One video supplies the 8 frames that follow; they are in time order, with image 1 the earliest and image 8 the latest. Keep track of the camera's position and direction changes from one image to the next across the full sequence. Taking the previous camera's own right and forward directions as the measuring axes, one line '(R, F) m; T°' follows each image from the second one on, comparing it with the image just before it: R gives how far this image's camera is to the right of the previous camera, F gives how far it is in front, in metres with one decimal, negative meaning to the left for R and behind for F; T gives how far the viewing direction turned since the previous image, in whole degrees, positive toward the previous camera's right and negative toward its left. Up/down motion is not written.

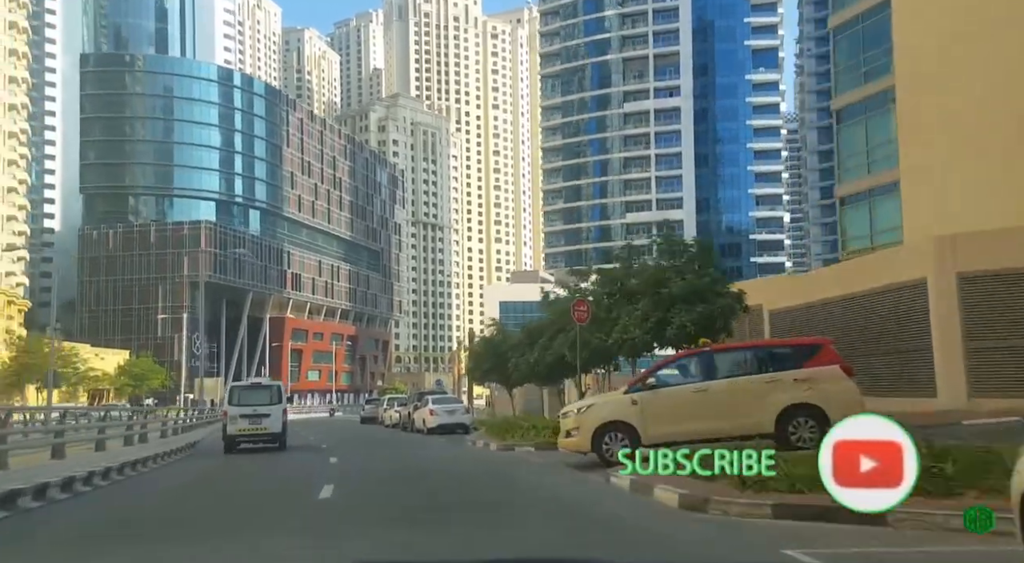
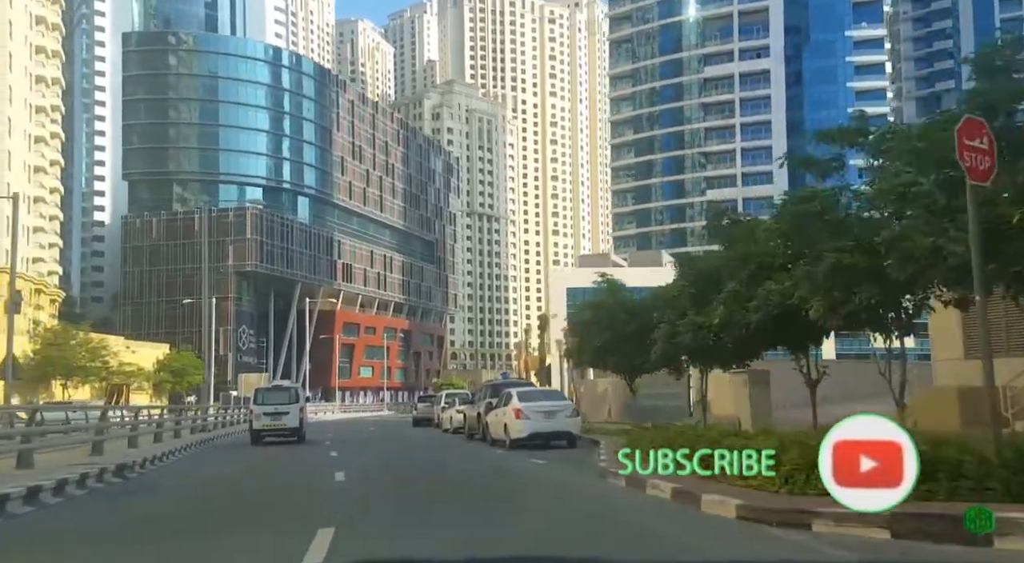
(-1.2, +8.0) m; -3°
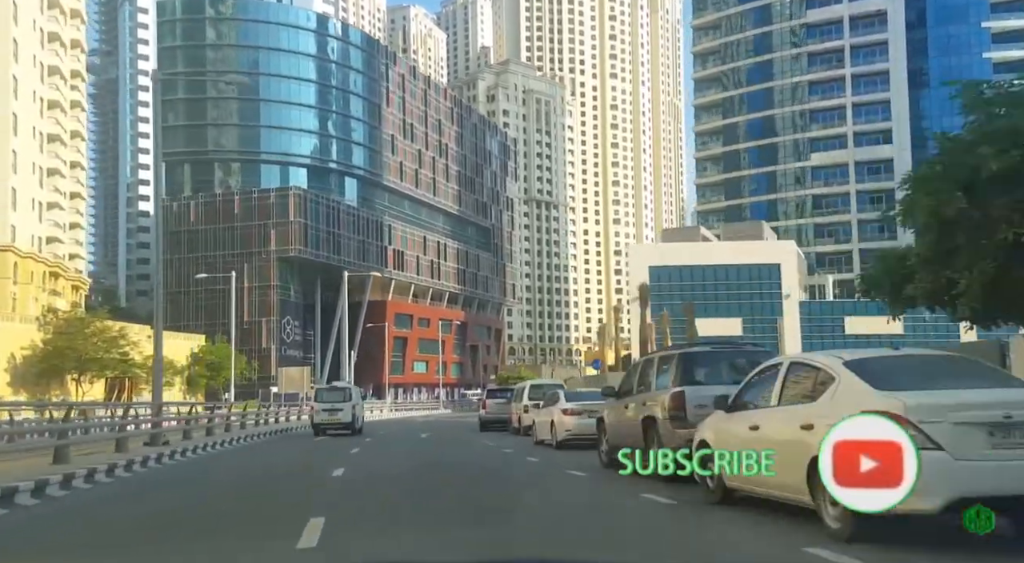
(-1.4, +9.6) m; -3°
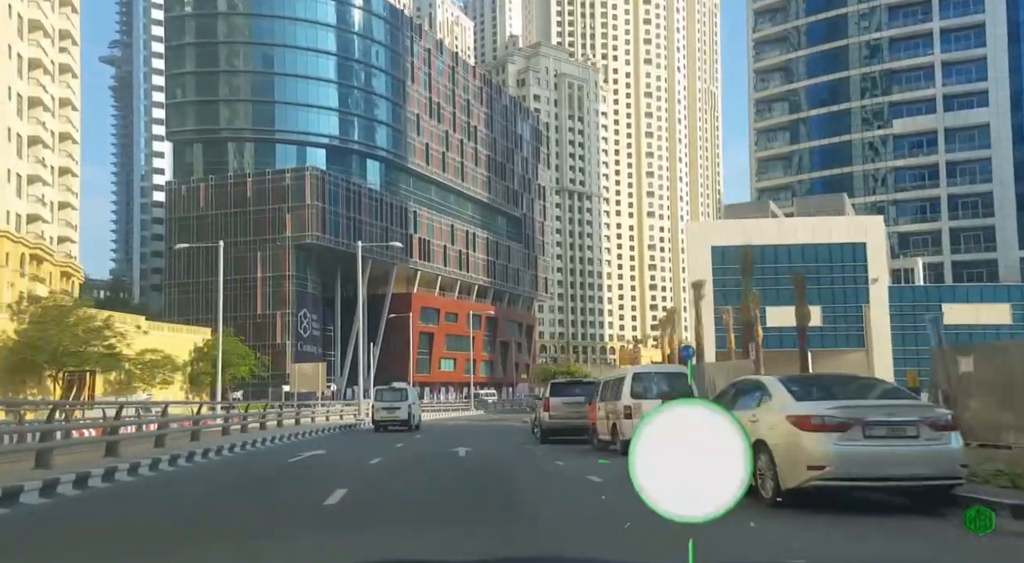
(-1.0, +8.2) m; -2°
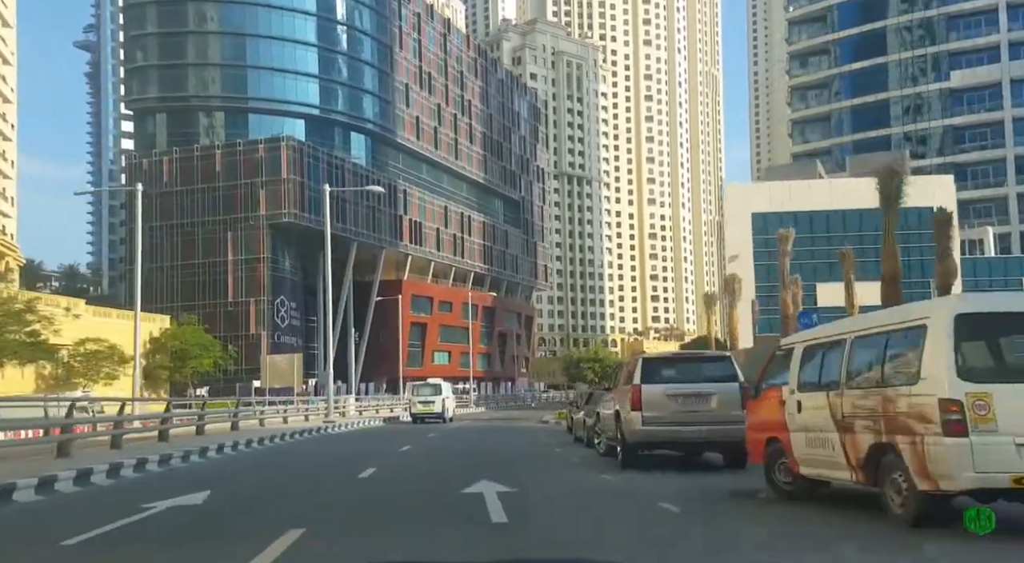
(-0.7, +8.5) m; 0°
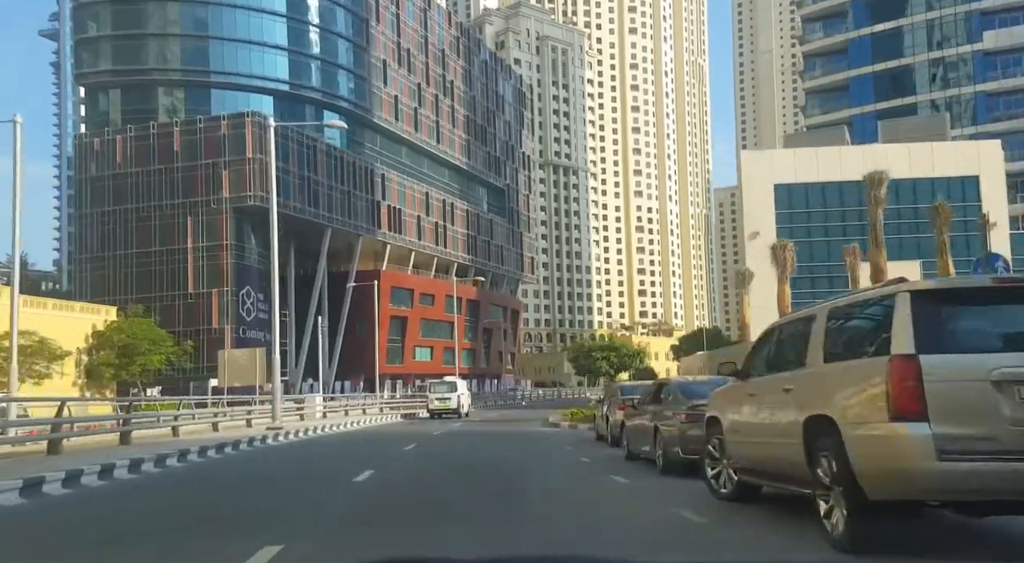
(-0.4, +6.1) m; +1°
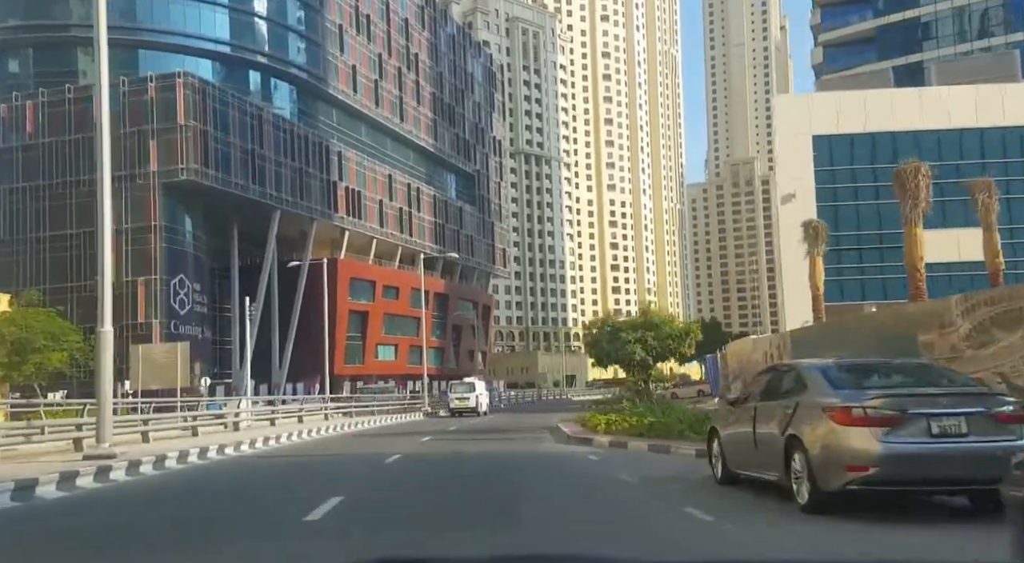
(-0.5, +8.4) m; +2°
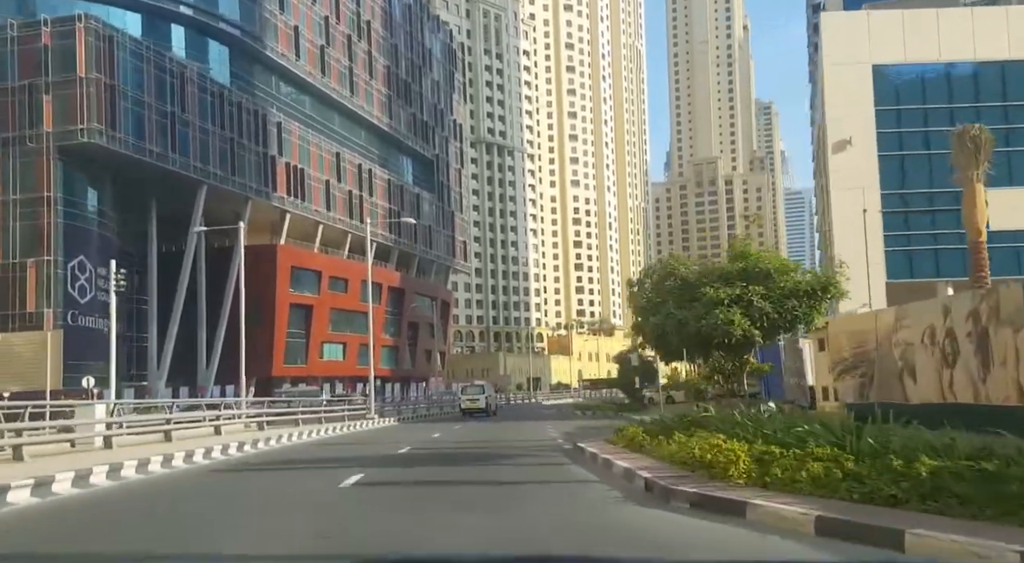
(-0.5, +8.6) m; +3°
